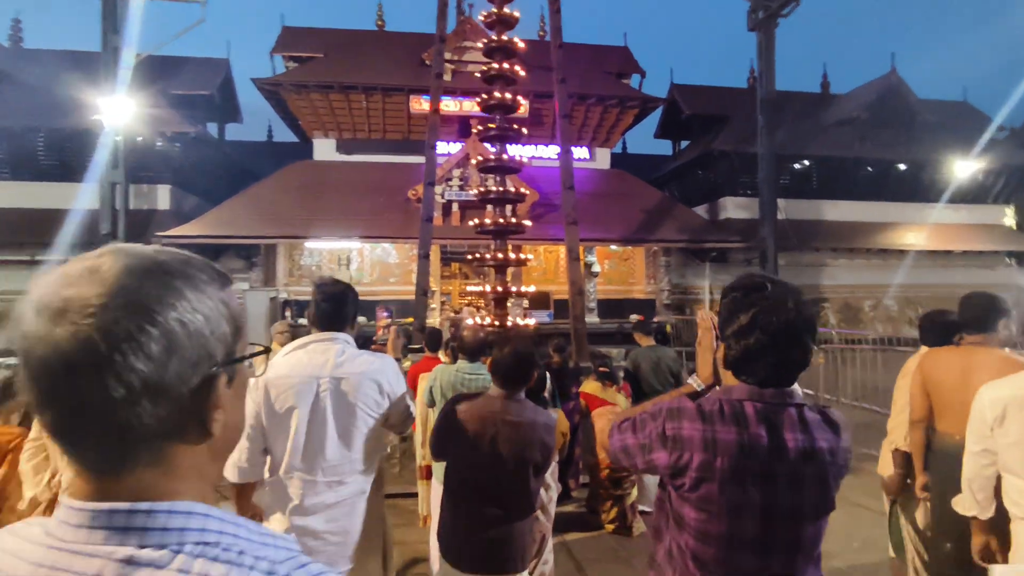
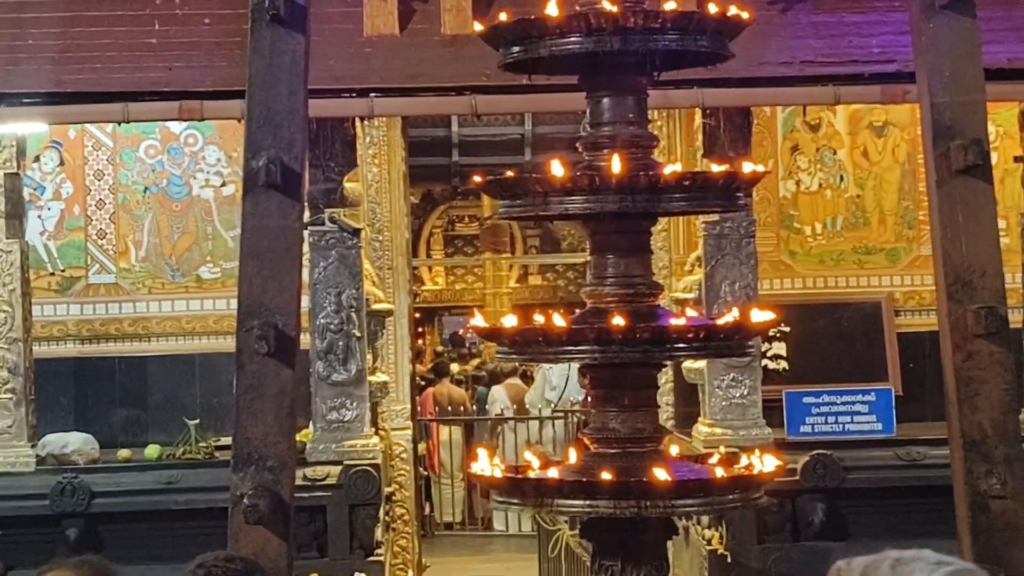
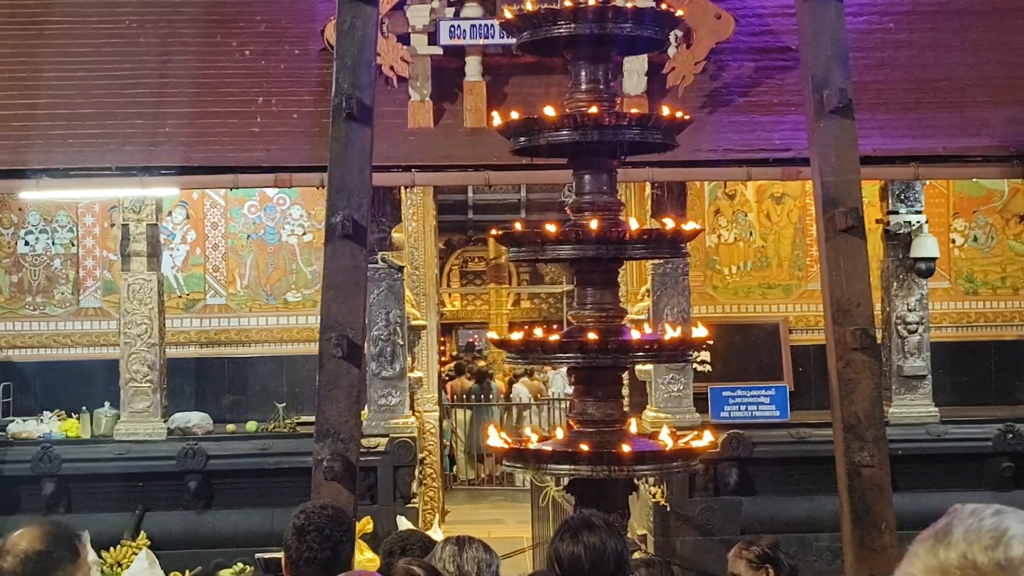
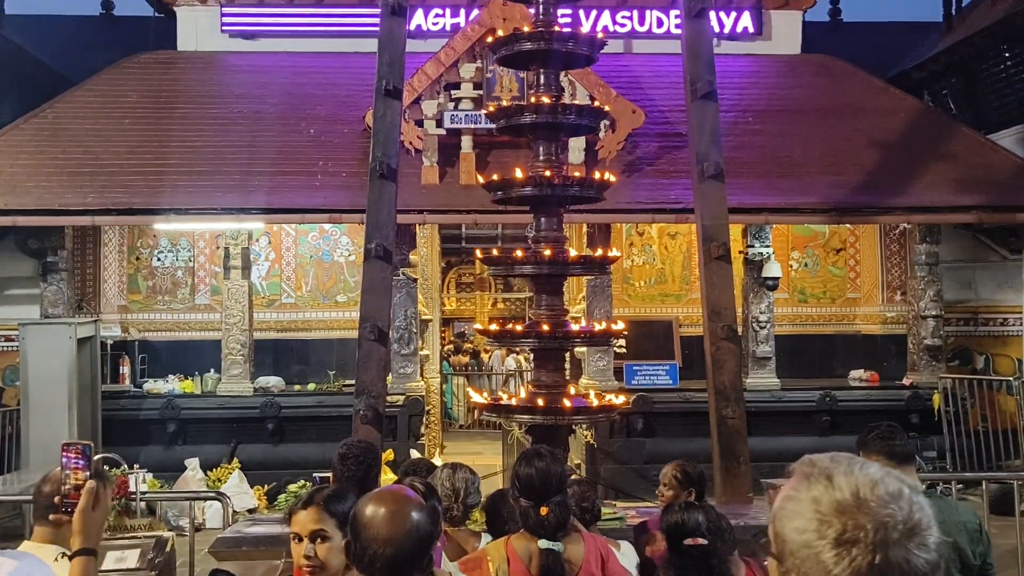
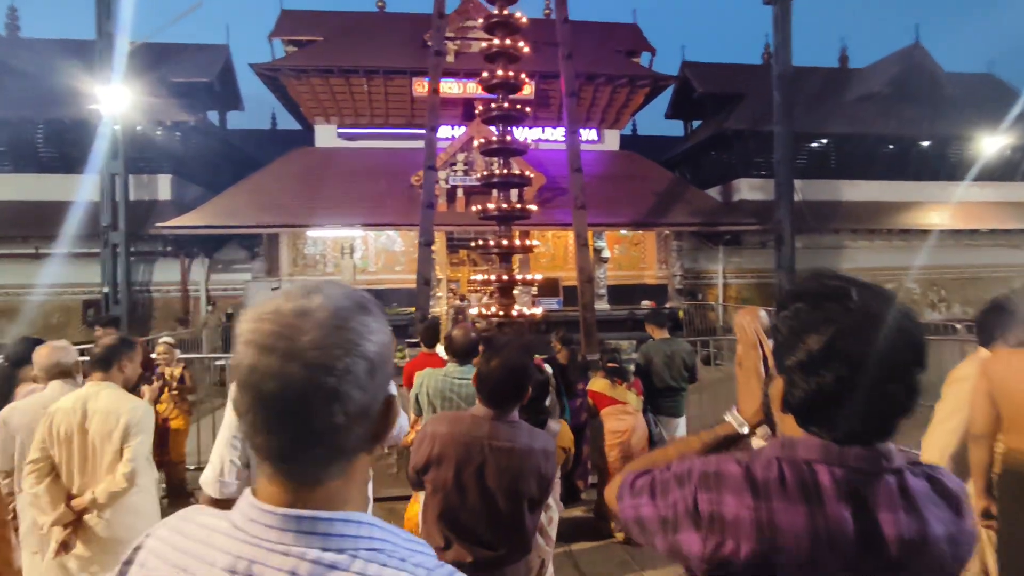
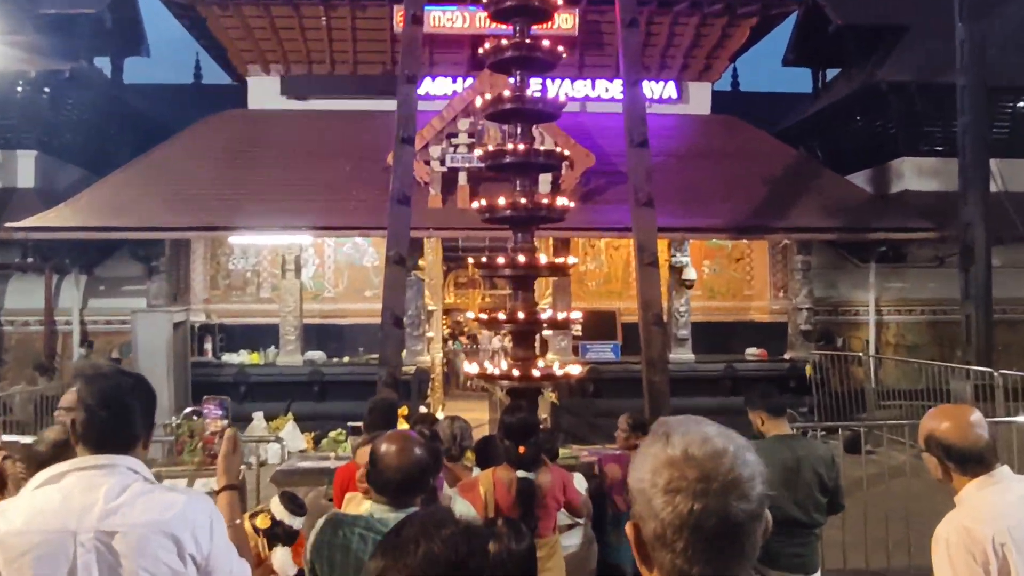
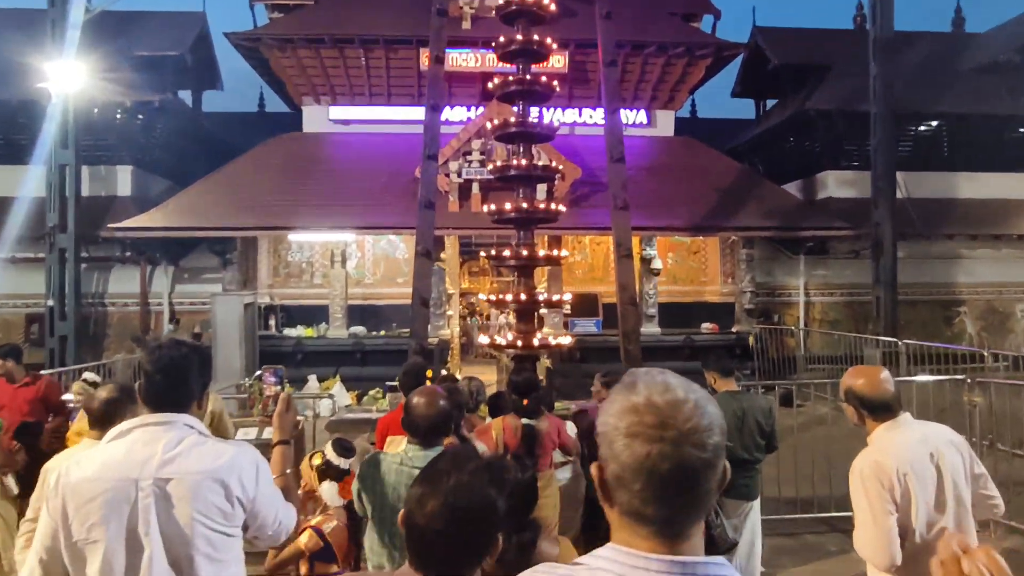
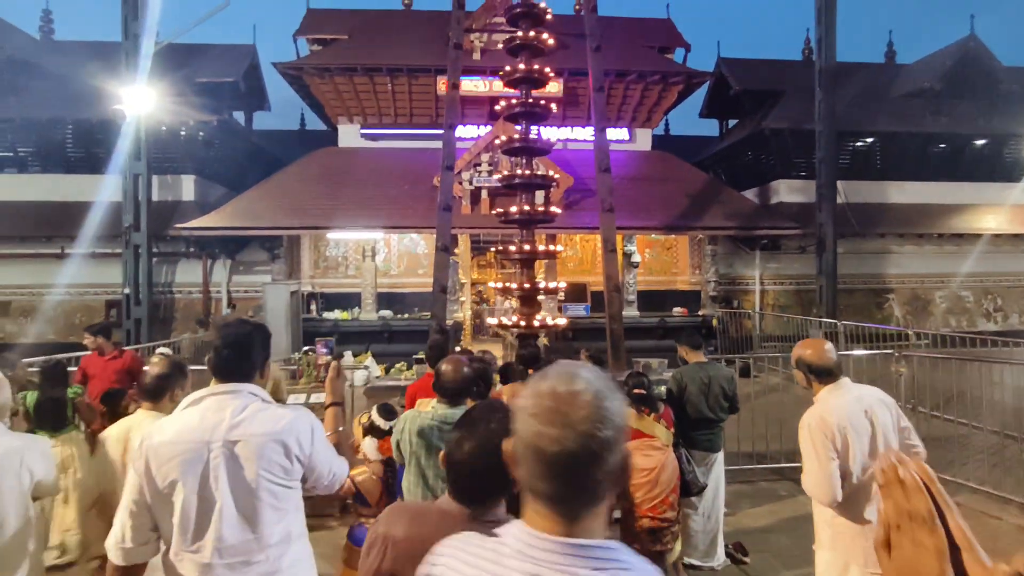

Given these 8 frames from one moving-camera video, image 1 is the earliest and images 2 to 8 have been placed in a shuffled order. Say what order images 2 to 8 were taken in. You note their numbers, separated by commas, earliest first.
5, 8, 7, 6, 4, 3, 2
